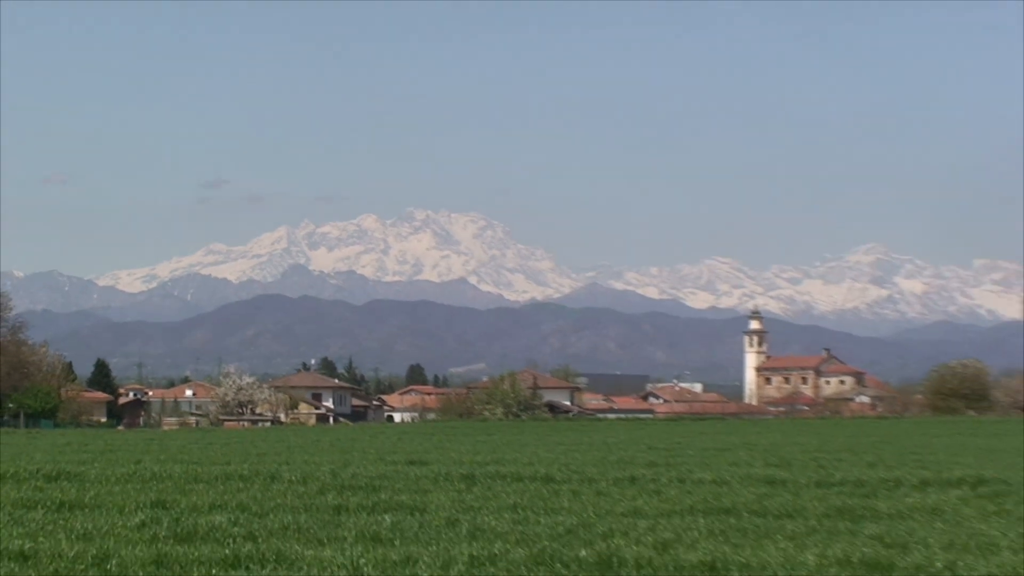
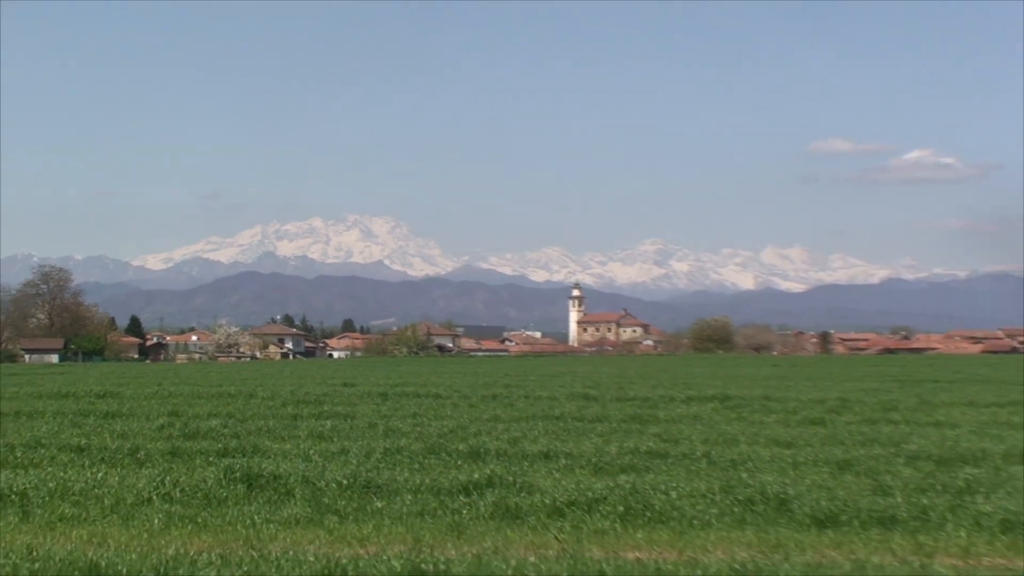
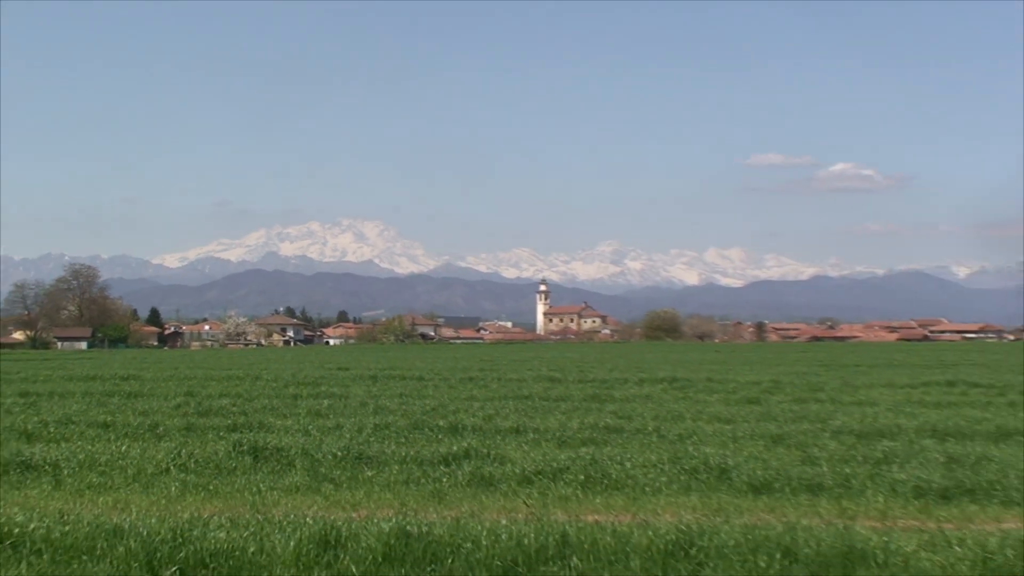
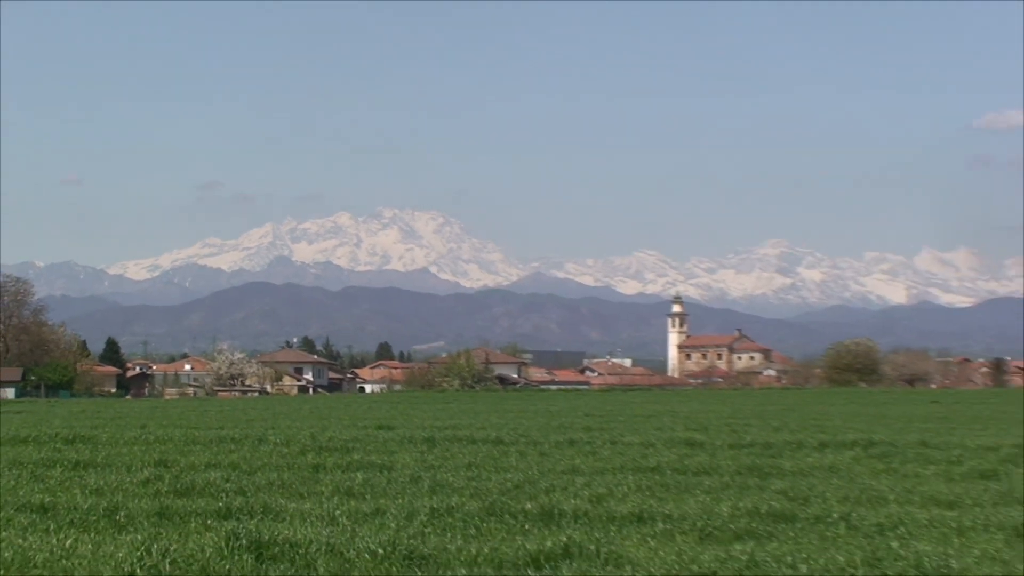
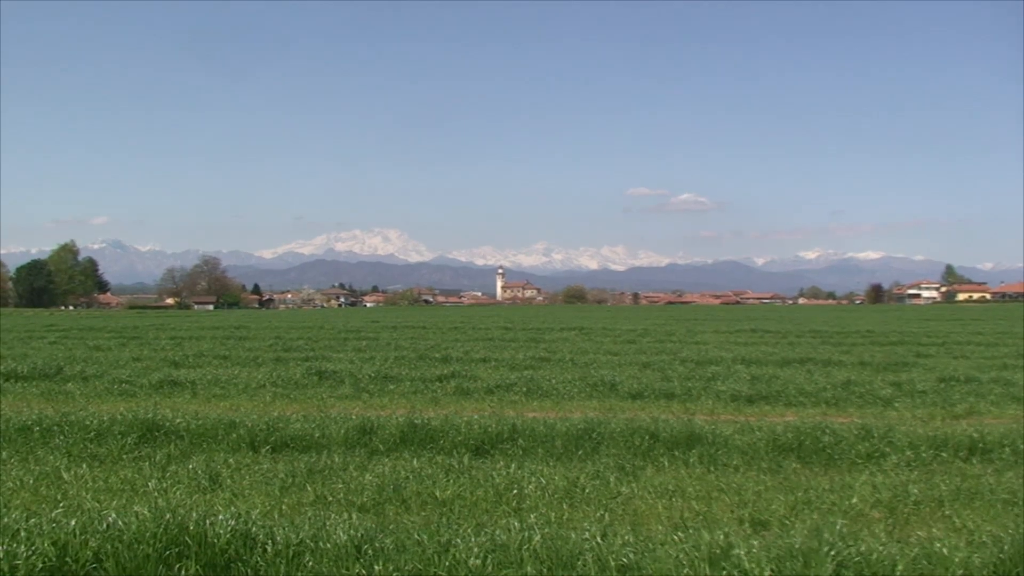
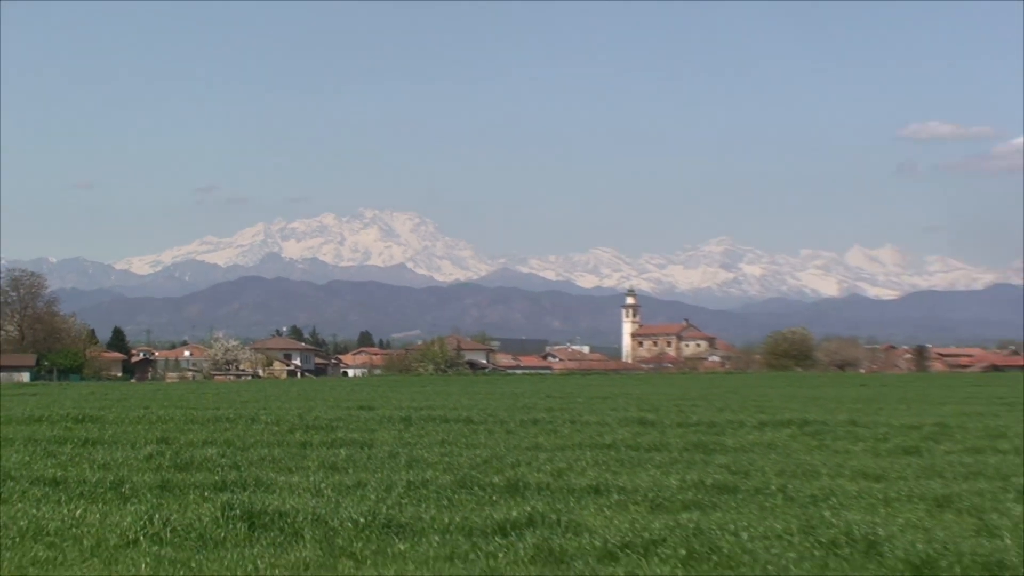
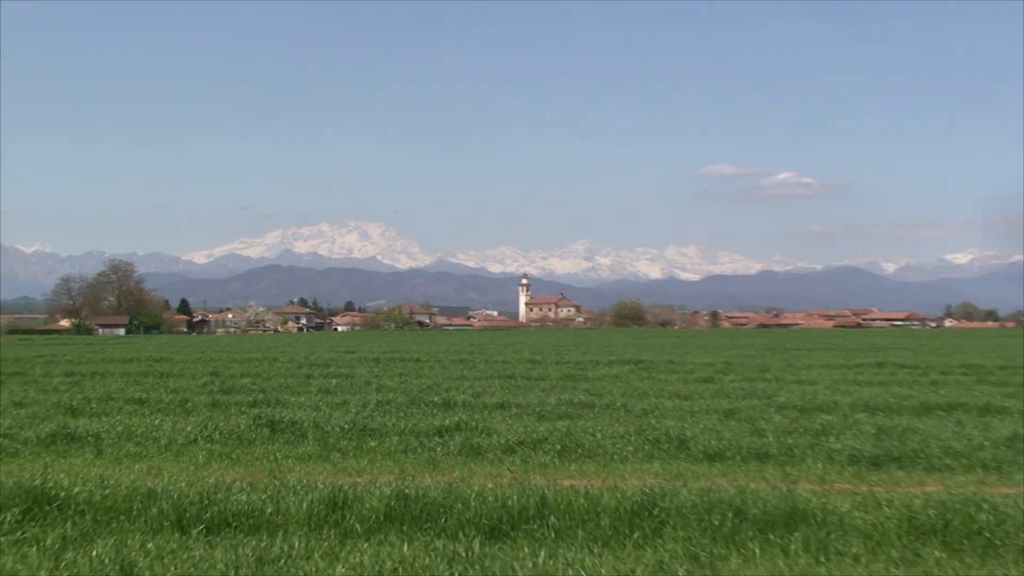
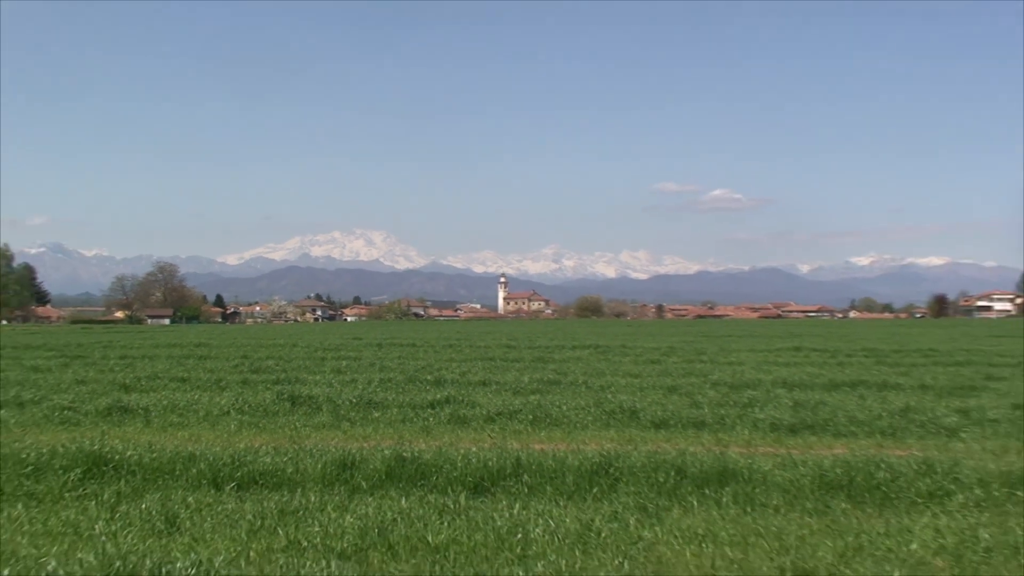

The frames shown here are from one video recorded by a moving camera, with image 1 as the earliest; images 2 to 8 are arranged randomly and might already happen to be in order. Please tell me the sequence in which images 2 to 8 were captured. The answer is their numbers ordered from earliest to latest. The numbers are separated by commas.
4, 6, 2, 3, 7, 8, 5
